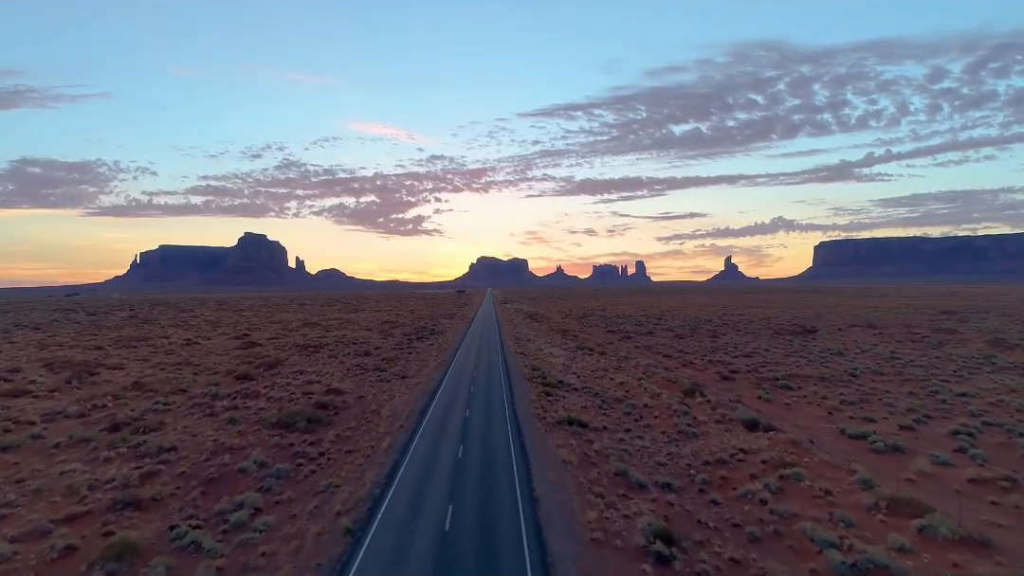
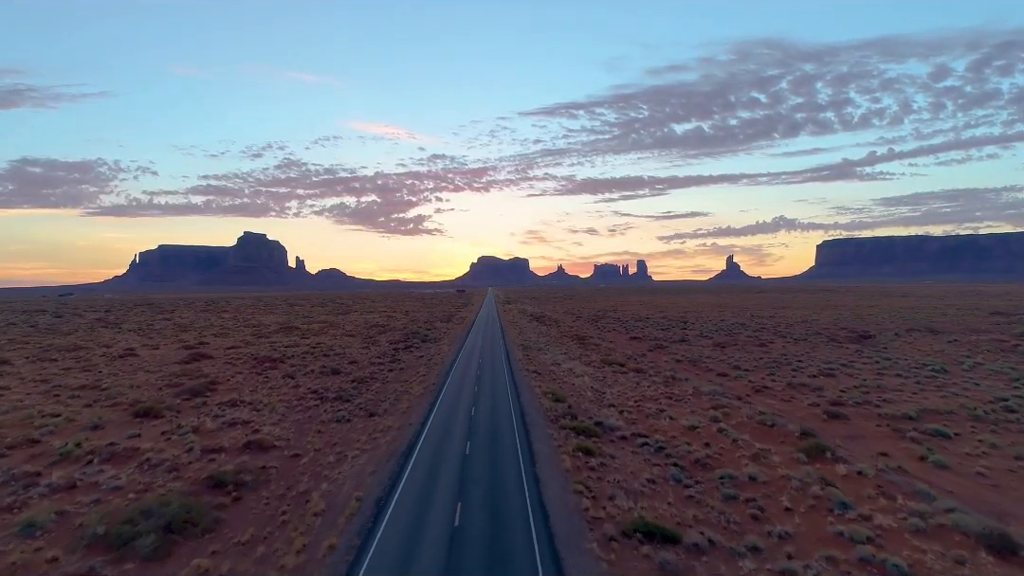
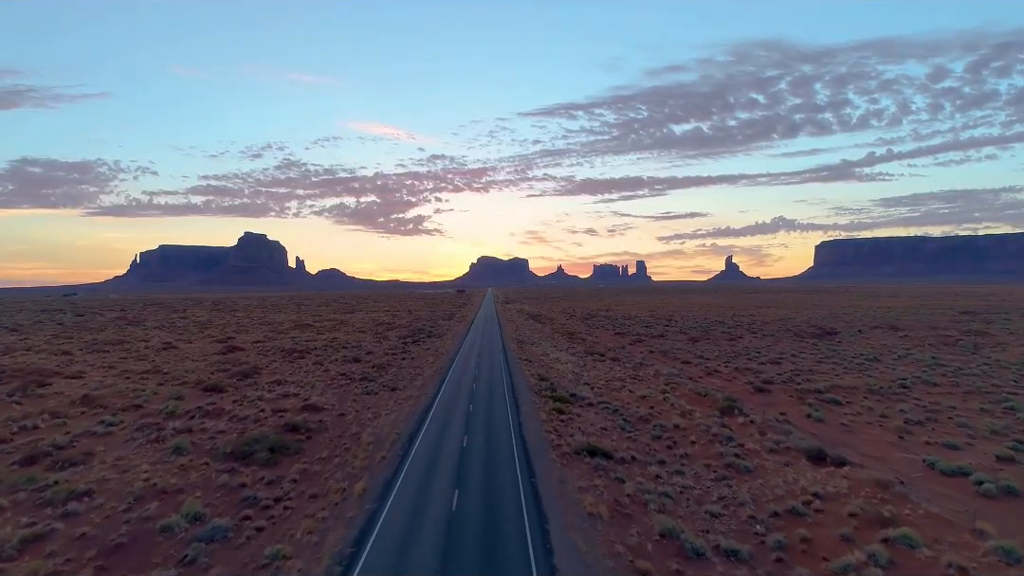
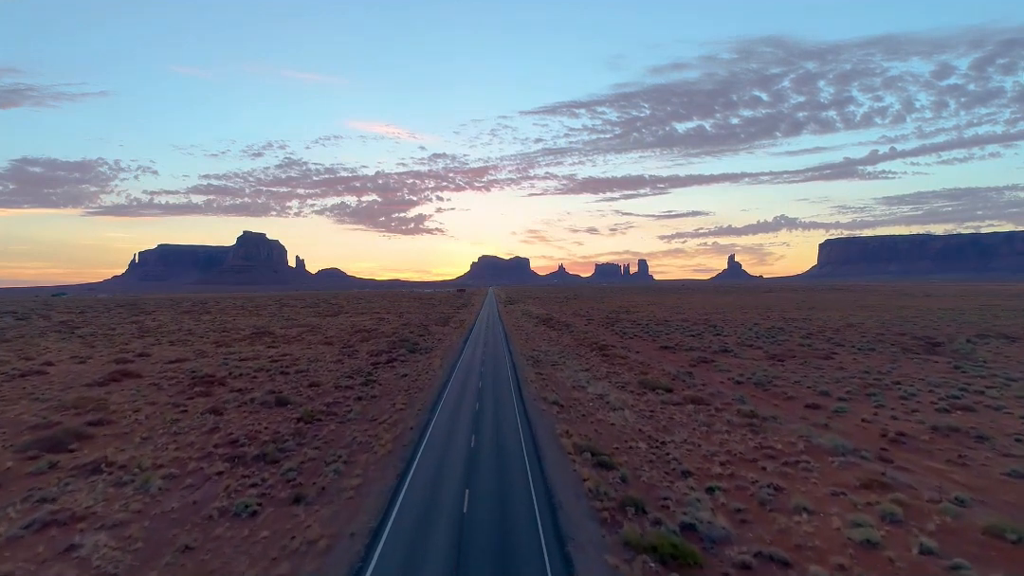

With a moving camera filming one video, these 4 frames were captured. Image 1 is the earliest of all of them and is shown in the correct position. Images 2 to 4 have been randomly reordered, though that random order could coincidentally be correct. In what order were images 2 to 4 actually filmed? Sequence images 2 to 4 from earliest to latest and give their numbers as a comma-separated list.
3, 2, 4
